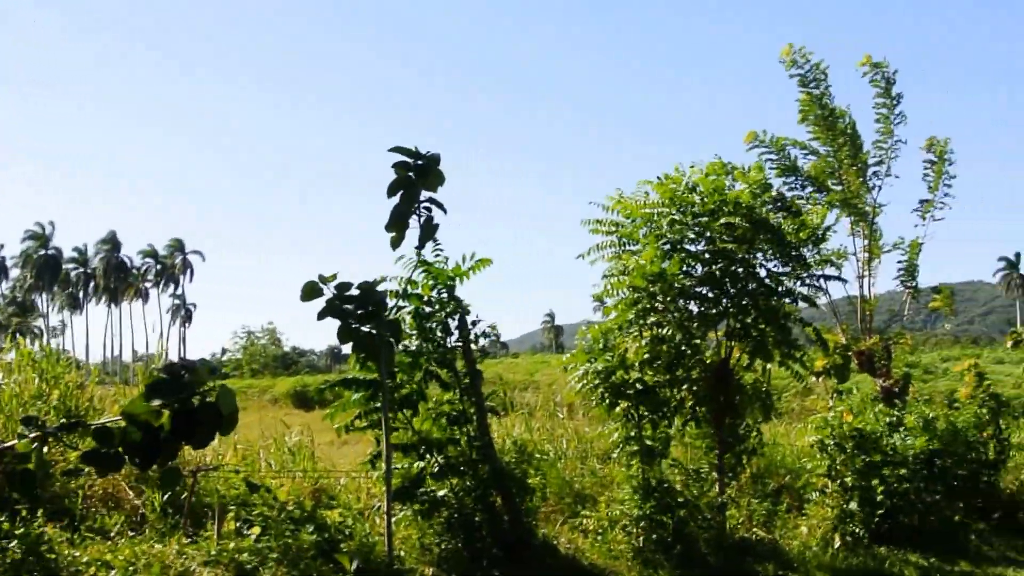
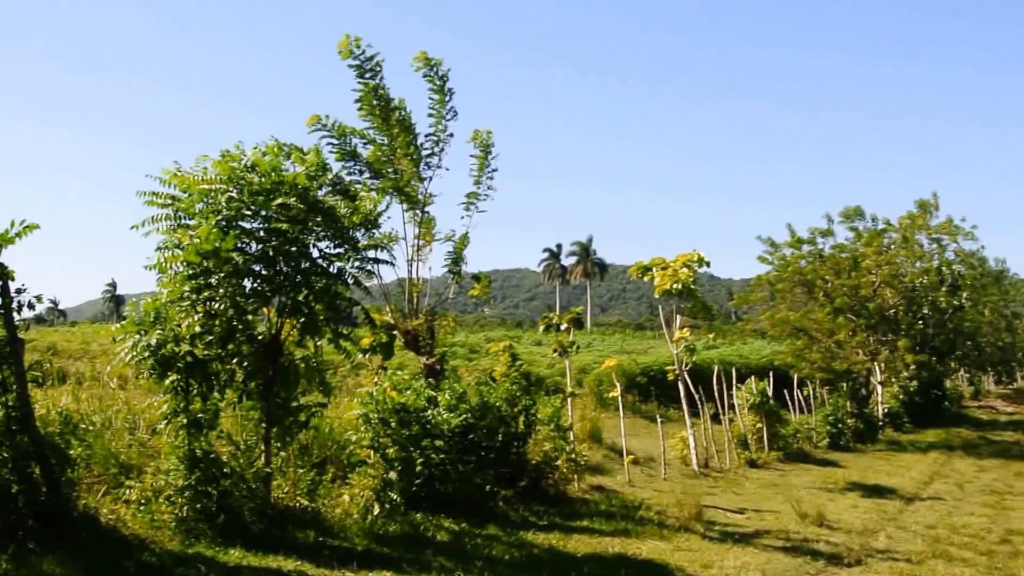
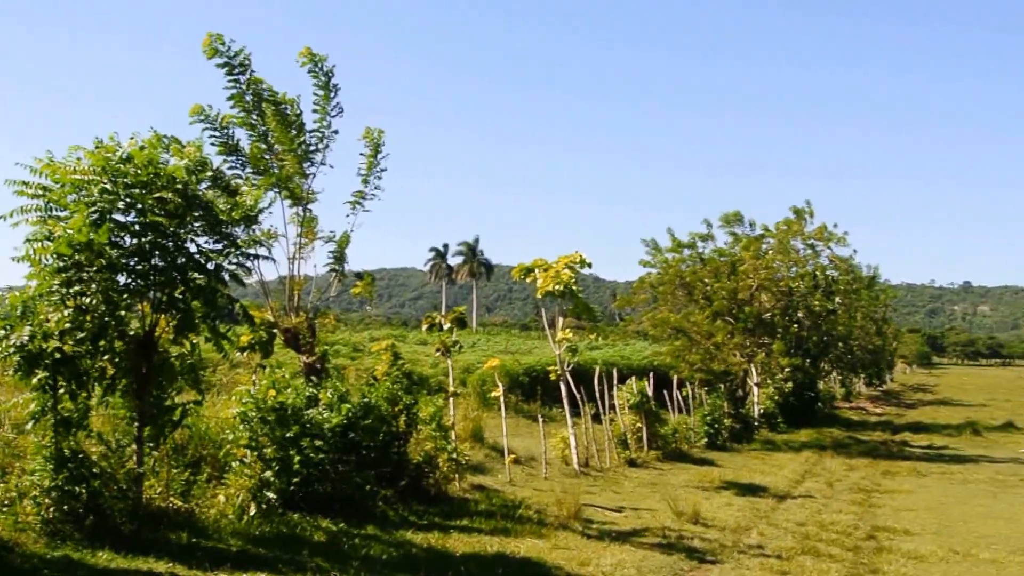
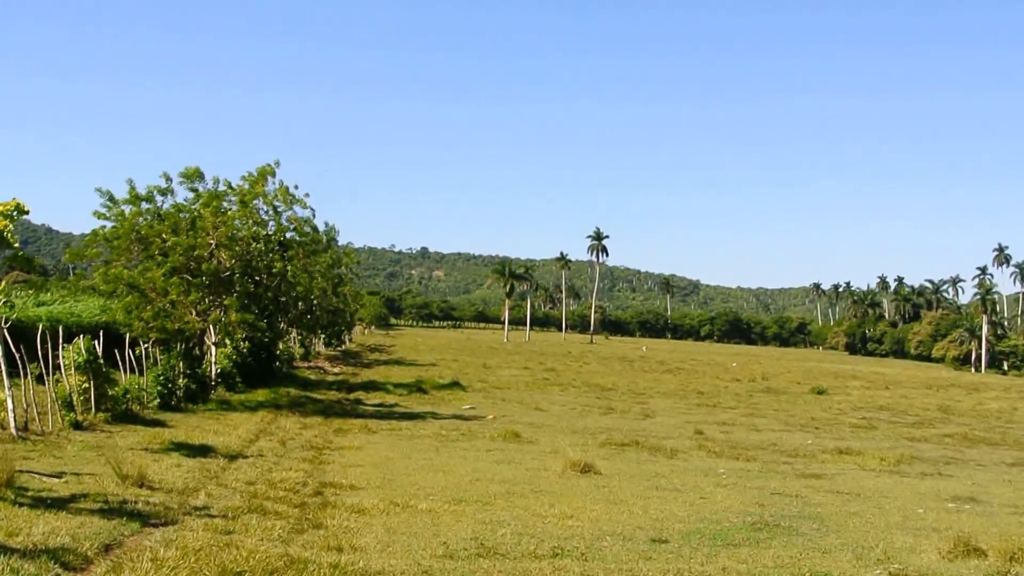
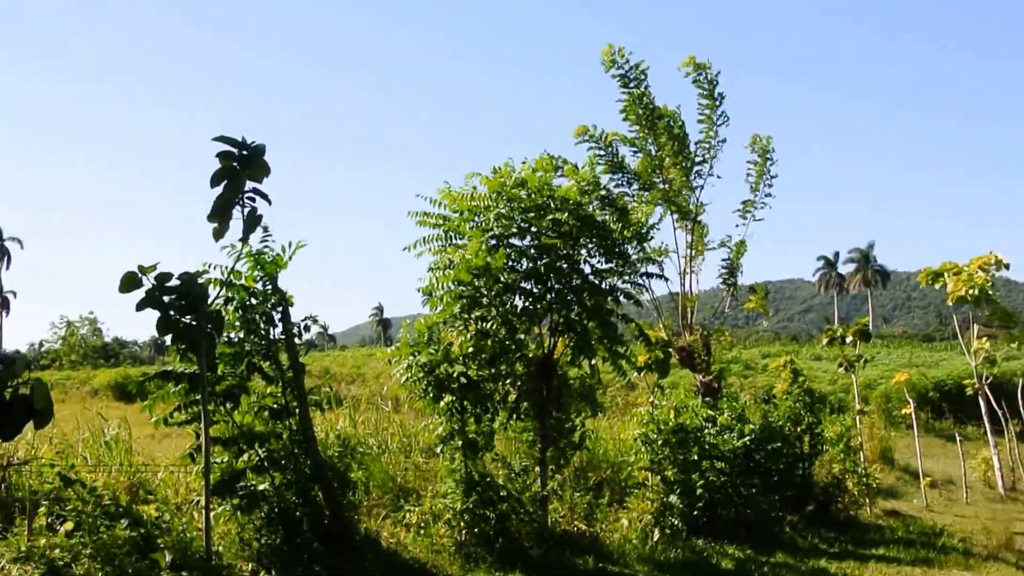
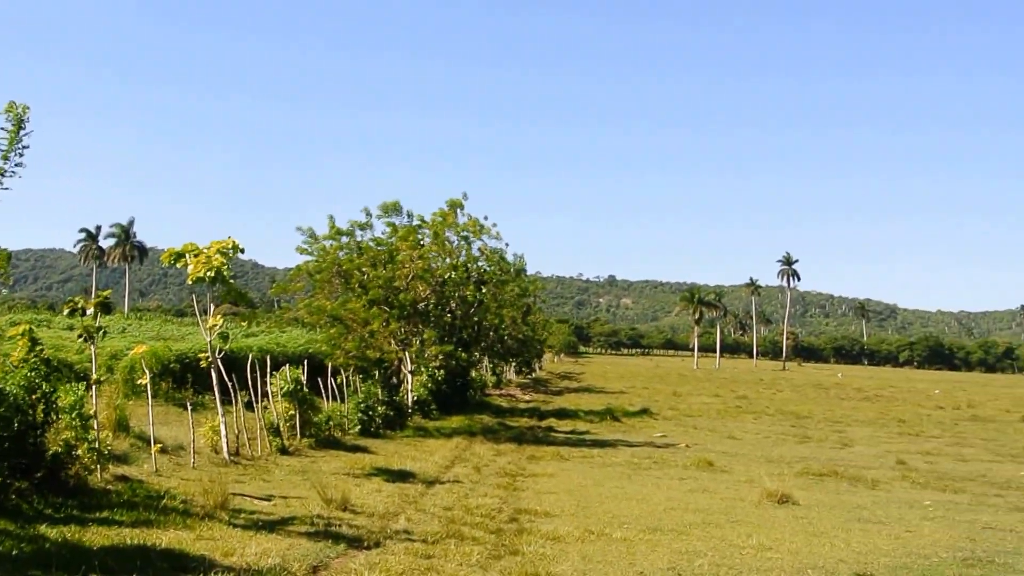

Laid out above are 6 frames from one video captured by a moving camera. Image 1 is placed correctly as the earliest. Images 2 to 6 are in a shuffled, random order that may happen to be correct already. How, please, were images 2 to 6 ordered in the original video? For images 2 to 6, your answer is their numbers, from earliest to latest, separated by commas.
5, 2, 3, 6, 4
